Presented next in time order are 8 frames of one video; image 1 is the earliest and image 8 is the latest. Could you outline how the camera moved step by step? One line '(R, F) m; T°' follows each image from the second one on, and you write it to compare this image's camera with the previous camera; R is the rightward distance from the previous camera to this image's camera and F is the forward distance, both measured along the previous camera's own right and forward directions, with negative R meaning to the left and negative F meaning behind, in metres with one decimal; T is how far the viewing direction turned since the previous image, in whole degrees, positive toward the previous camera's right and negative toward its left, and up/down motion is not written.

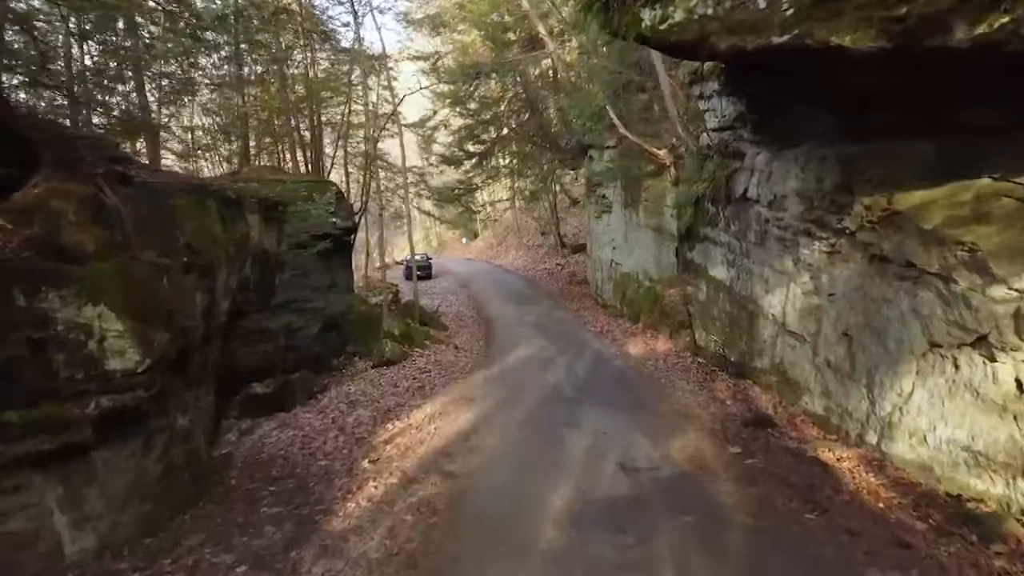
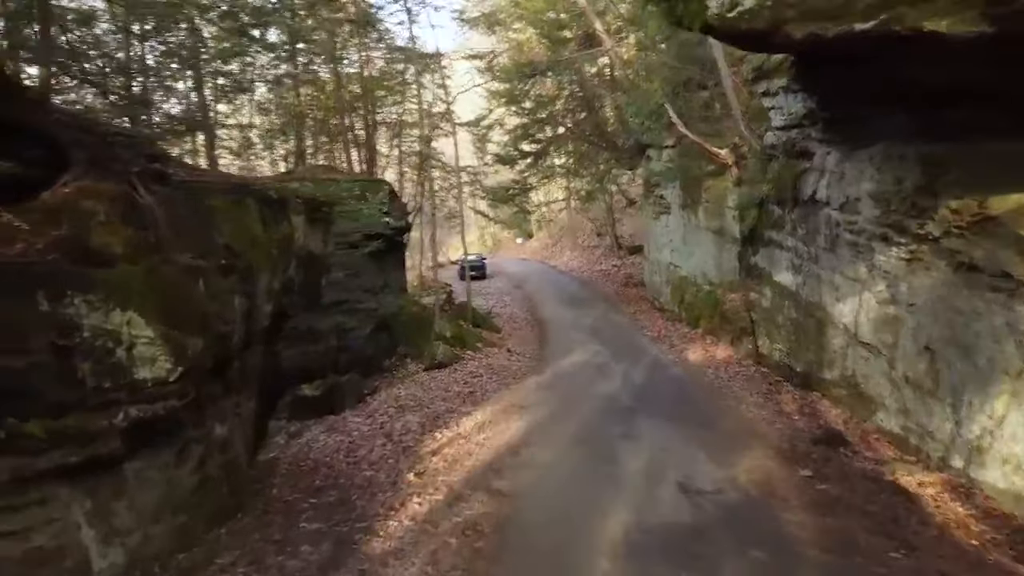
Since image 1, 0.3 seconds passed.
(0.0, +0.4) m; -4°
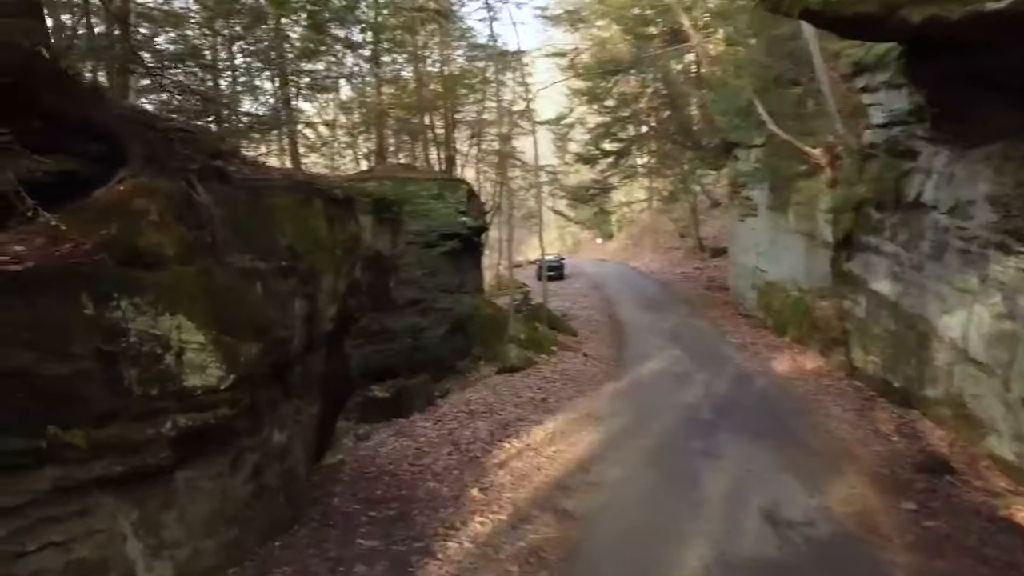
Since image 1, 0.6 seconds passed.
(0.0, +0.4) m; -6°
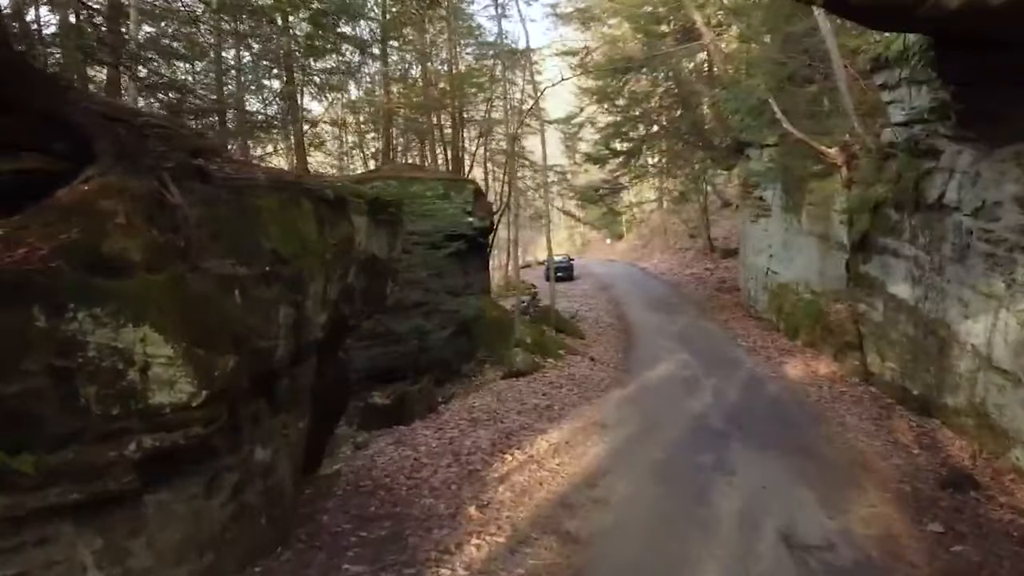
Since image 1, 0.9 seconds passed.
(+0.1, +0.4) m; -1°
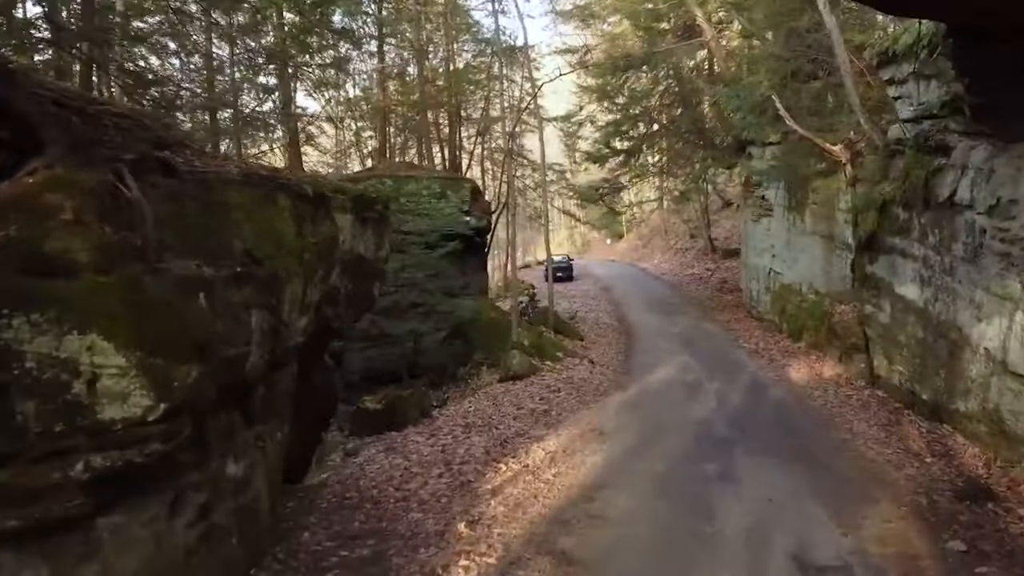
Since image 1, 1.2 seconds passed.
(+0.1, +0.4) m; 0°
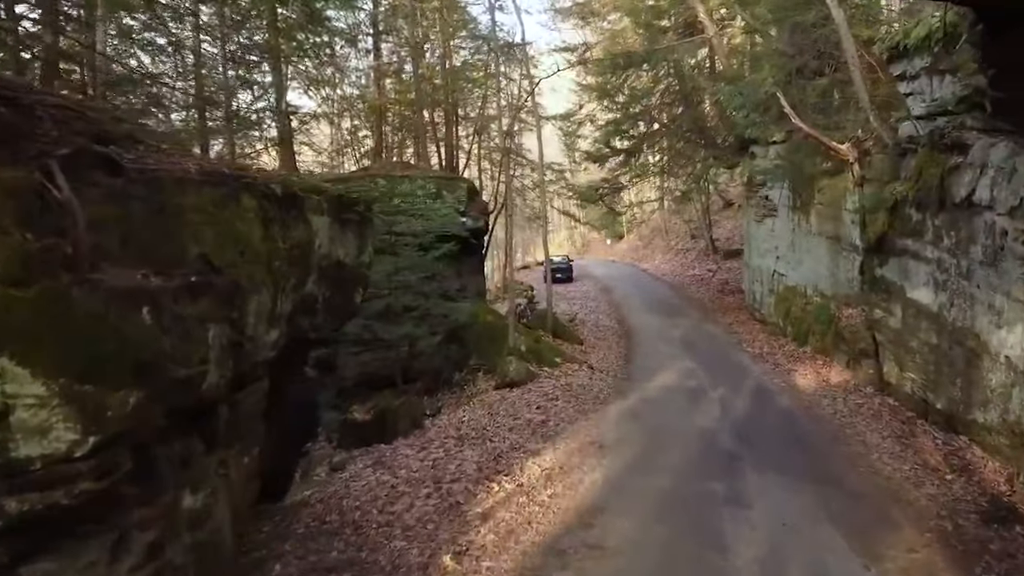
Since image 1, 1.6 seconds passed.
(+0.1, +0.5) m; 0°
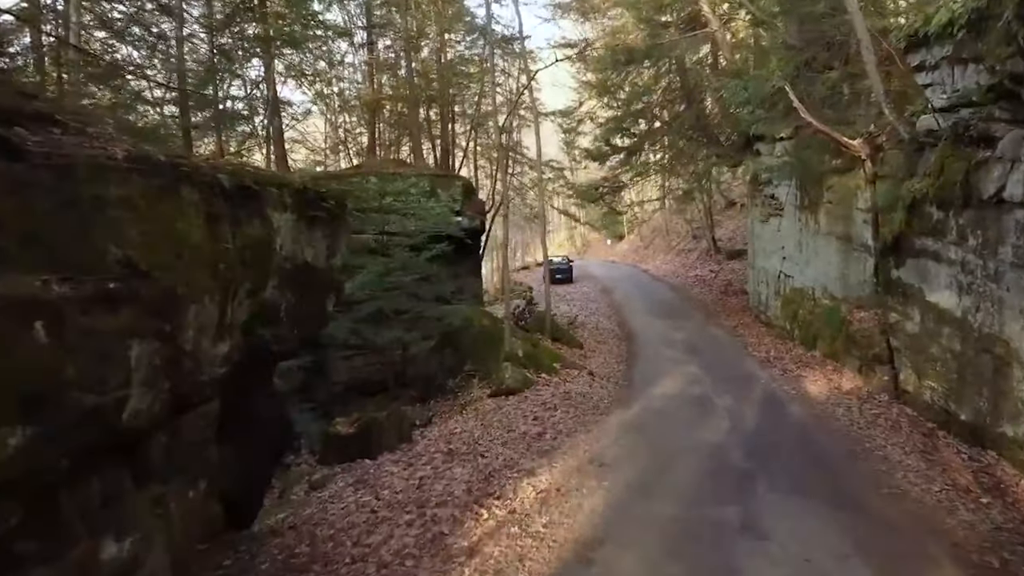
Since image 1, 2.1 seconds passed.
(+0.1, +0.8) m; 0°
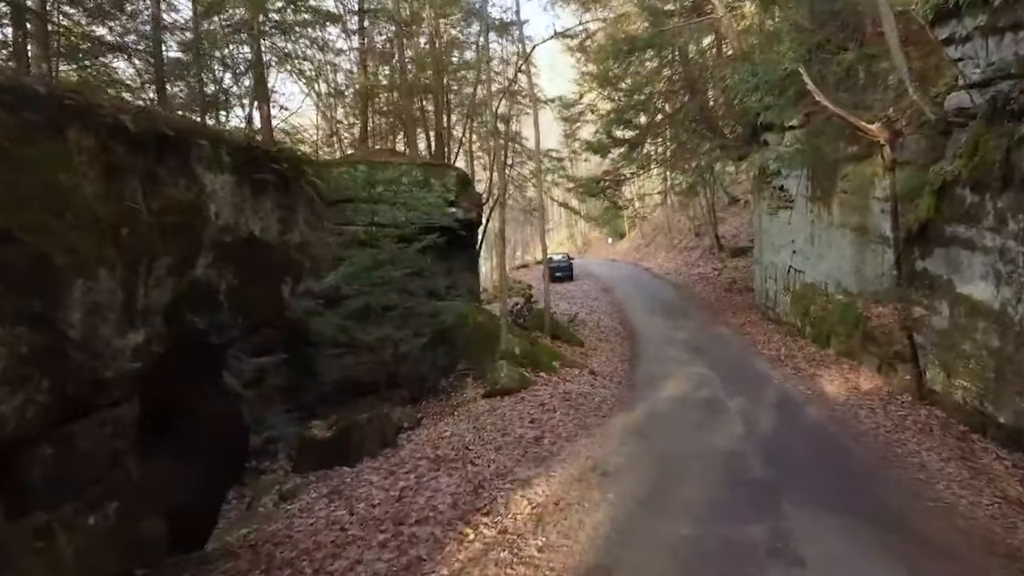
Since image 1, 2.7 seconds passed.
(+0.1, +1.0) m; 0°
